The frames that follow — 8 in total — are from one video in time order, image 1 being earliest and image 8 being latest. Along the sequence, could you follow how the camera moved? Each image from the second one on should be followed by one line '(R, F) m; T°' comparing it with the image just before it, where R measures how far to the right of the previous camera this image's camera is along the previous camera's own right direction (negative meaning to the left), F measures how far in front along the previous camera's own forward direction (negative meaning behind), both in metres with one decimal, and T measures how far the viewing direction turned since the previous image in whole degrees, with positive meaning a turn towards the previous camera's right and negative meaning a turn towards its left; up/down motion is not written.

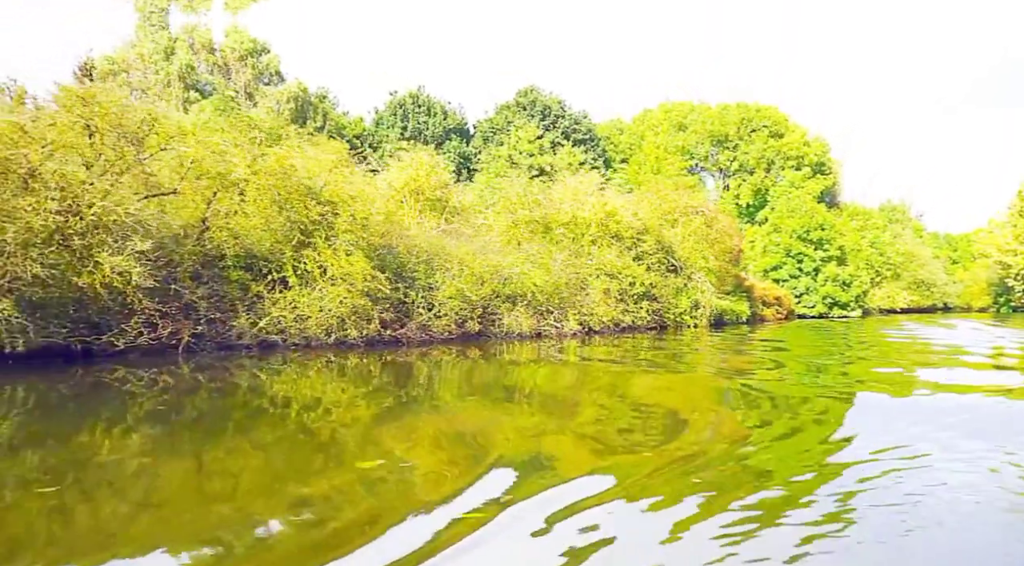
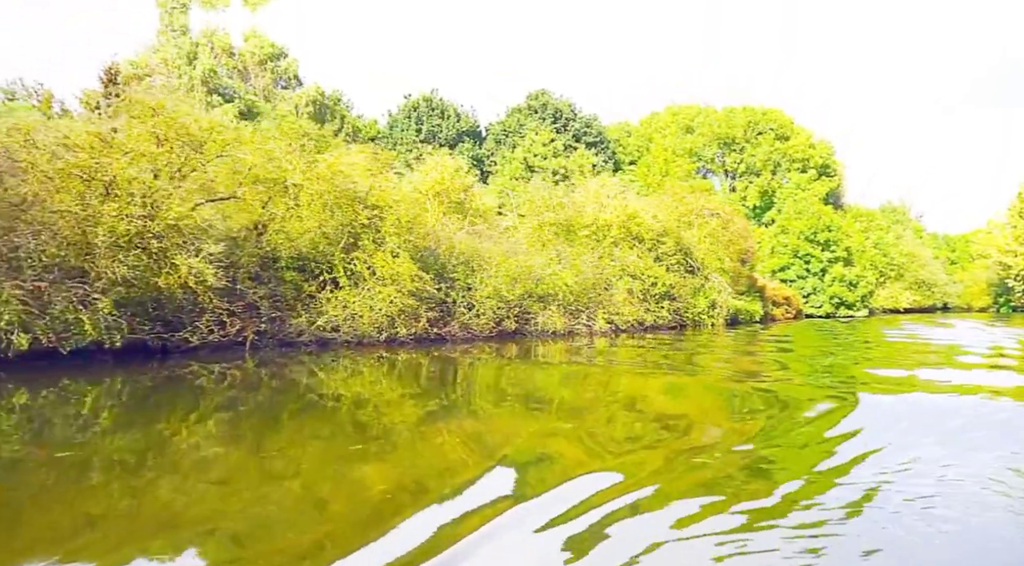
(-0.8, -0.7) m; 0°
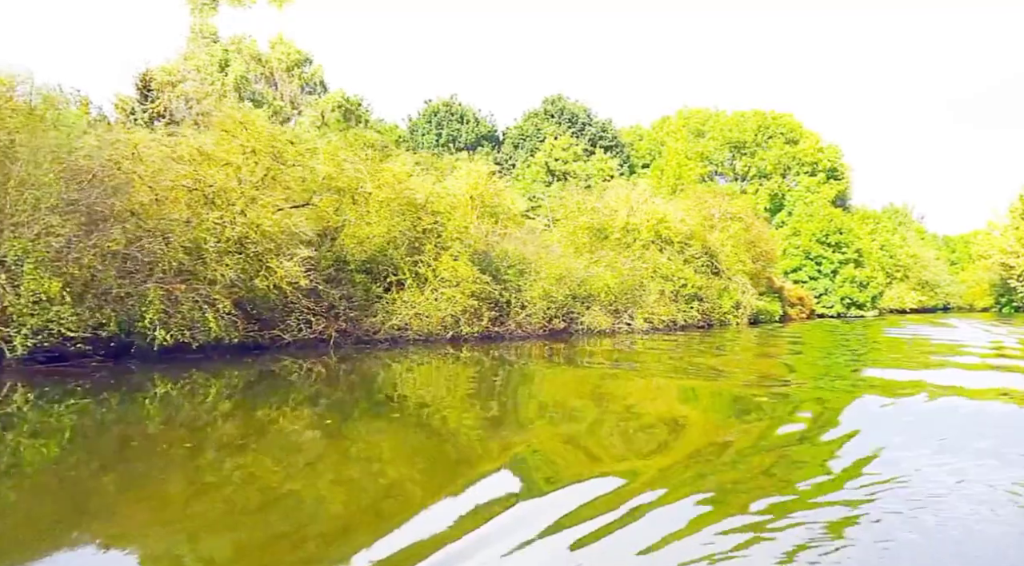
(-1.1, -1.0) m; 0°
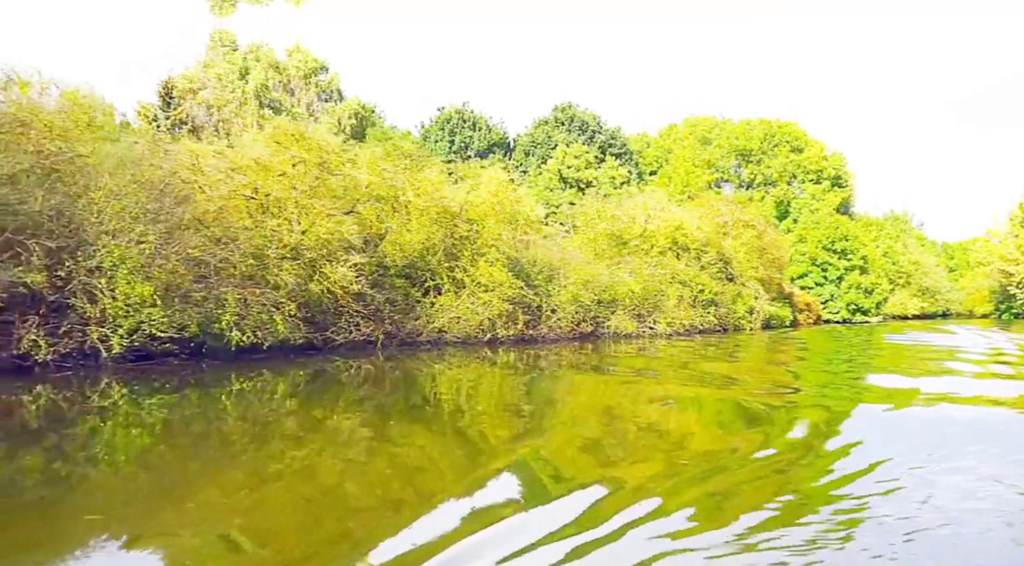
(-0.7, -0.6) m; 0°
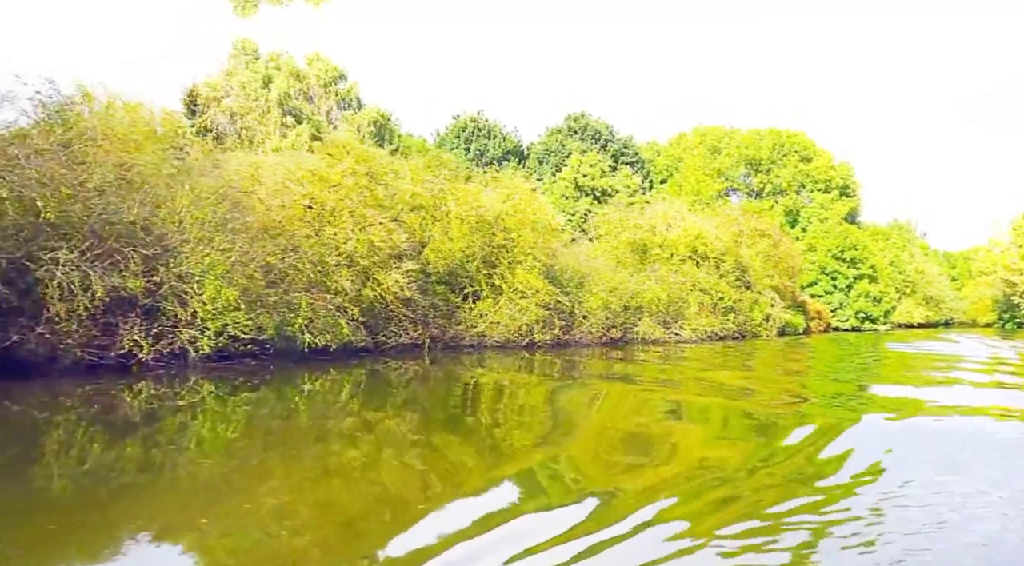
(-0.8, -0.6) m; 0°
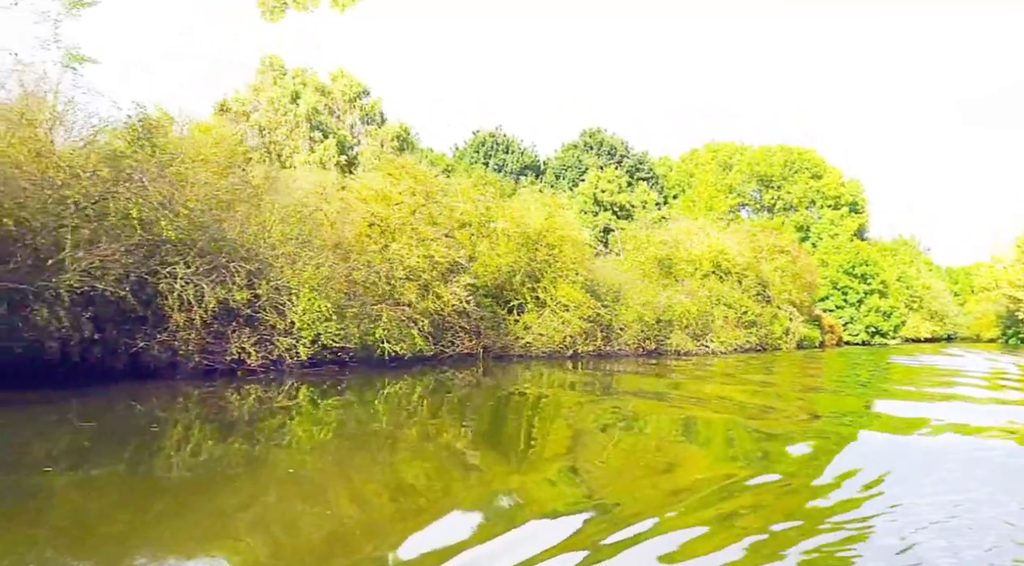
(-1.0, -0.8) m; 0°
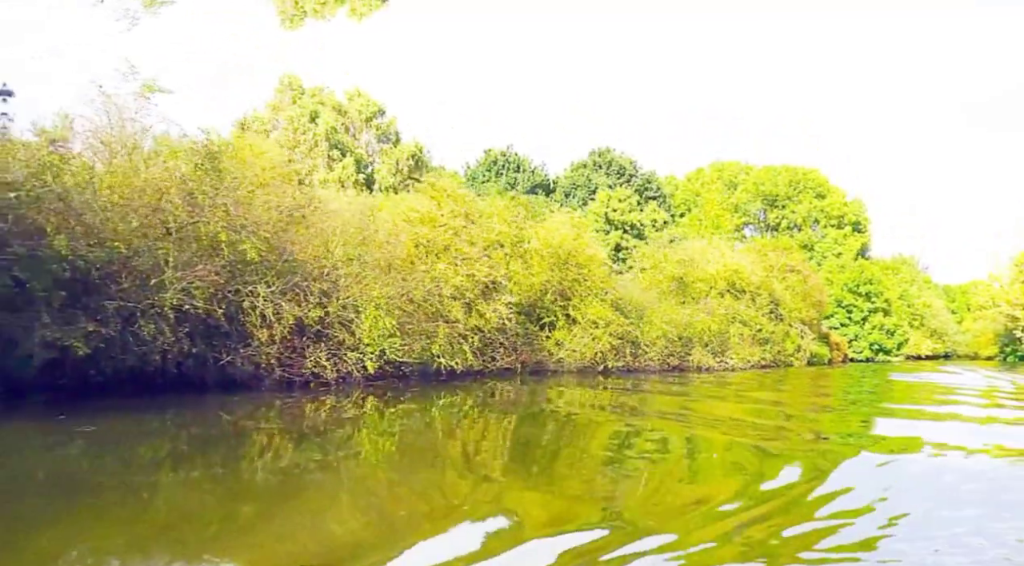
(-0.8, -0.7) m; 0°
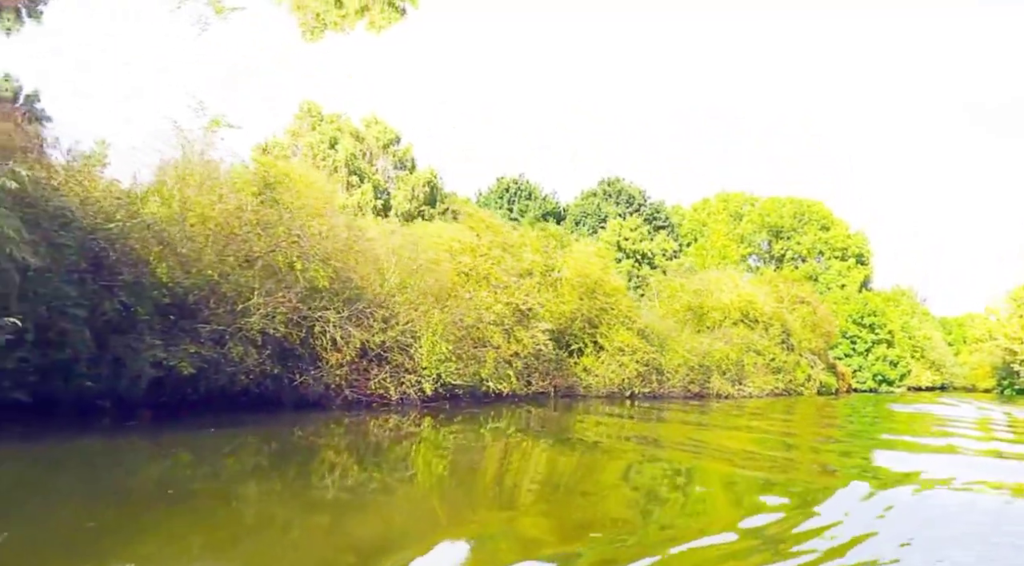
(-0.9, -0.7) m; 0°
